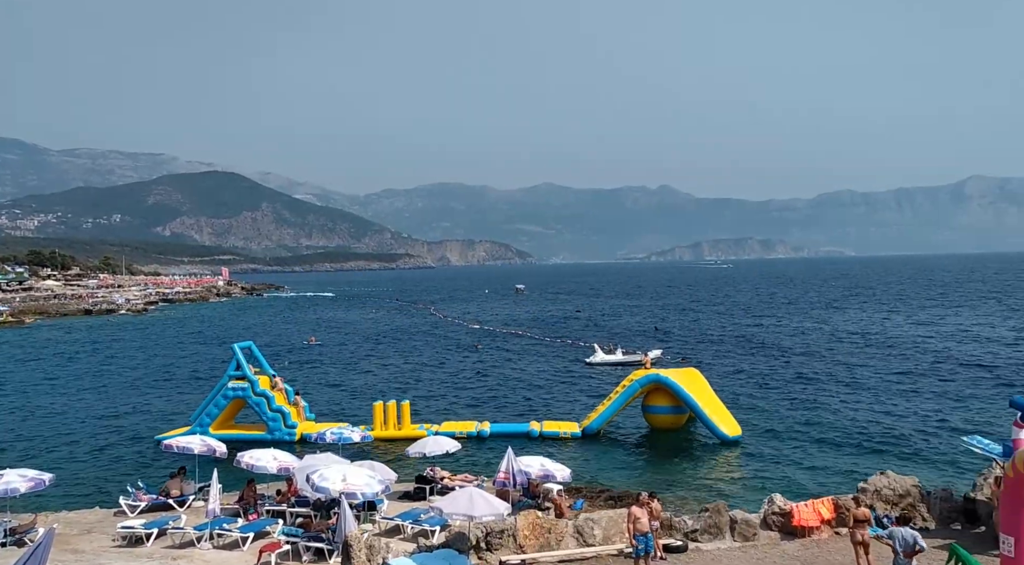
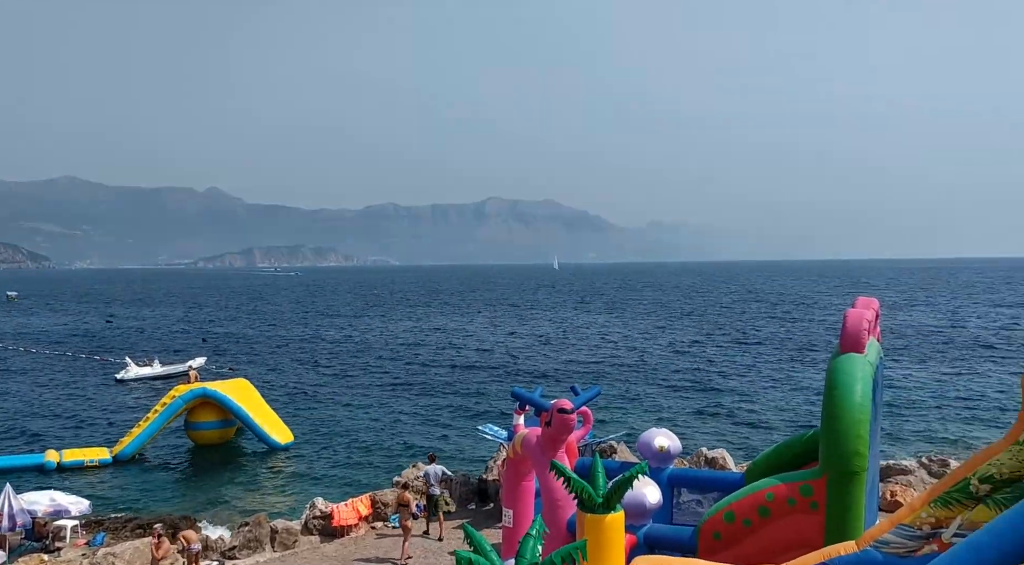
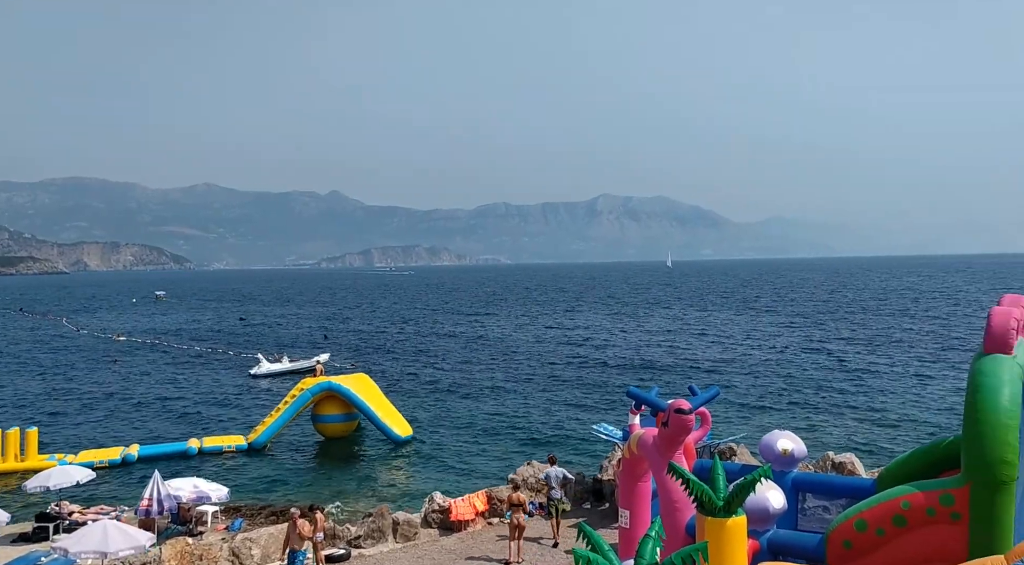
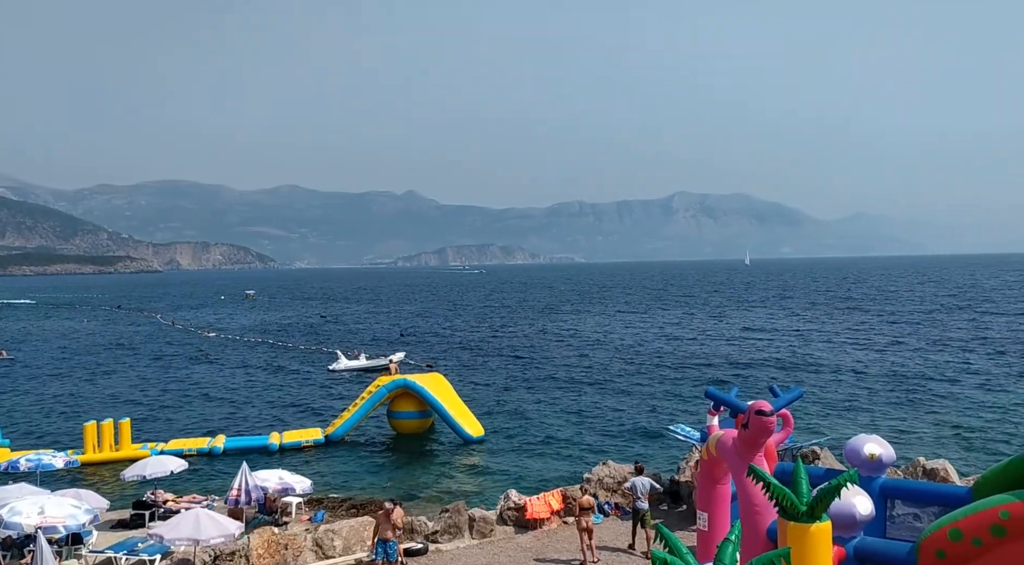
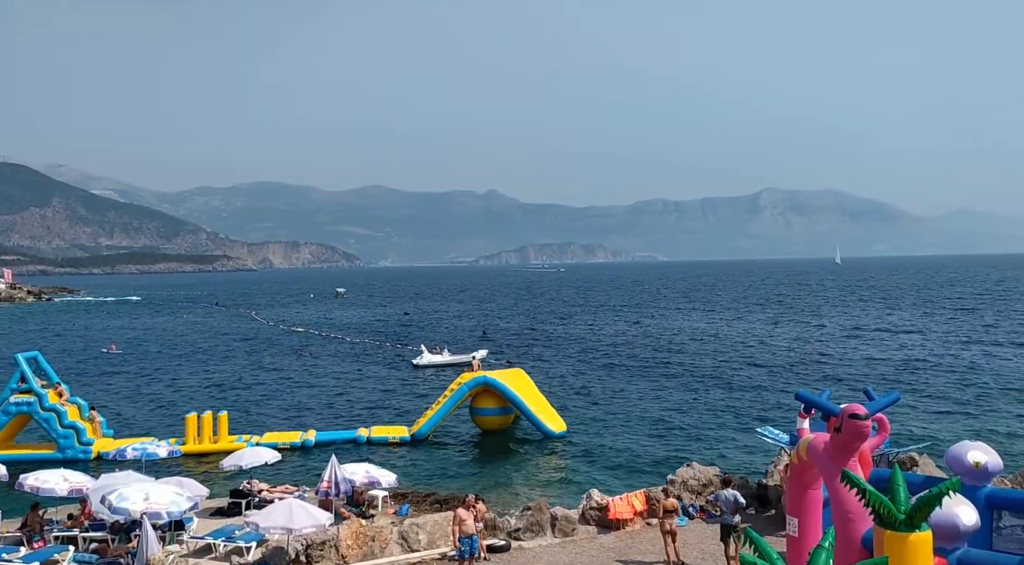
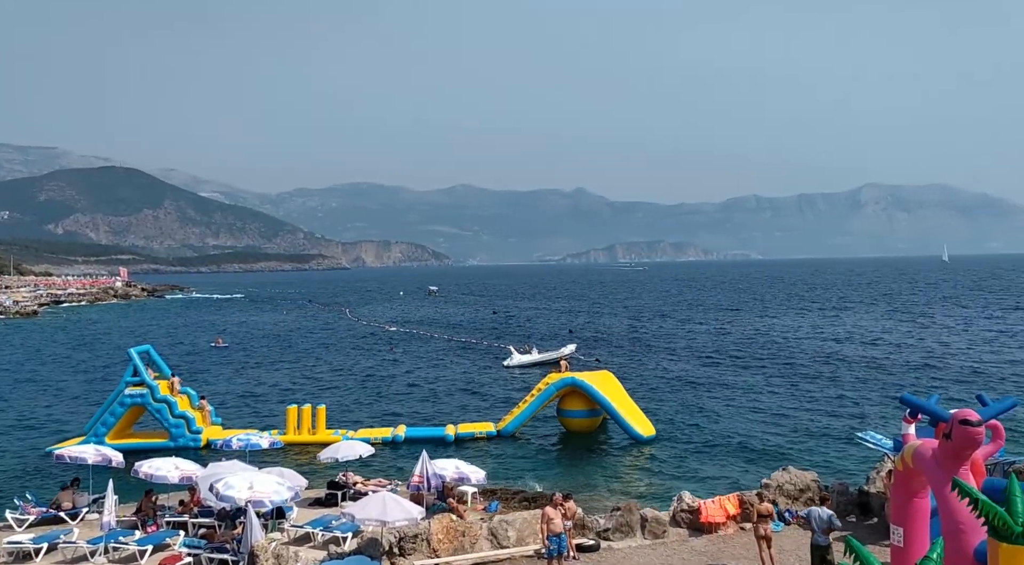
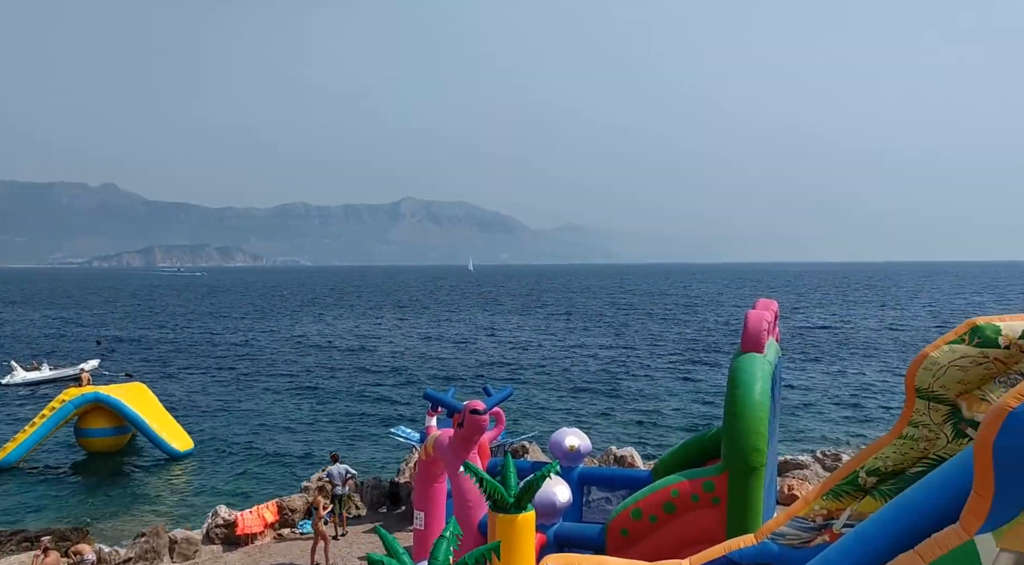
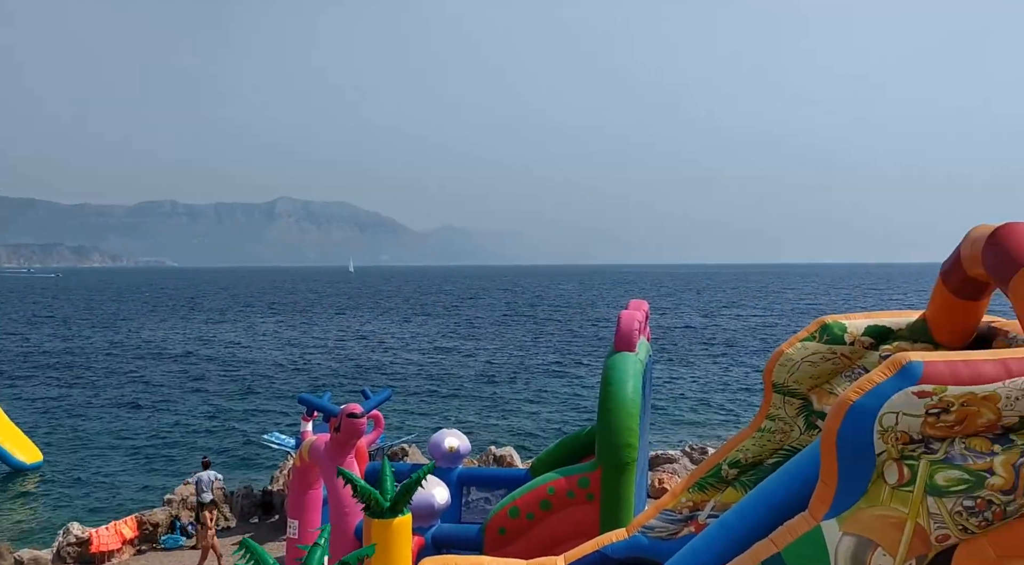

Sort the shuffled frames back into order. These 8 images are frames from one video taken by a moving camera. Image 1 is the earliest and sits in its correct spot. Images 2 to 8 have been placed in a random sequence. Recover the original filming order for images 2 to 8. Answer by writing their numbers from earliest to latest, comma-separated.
6, 5, 4, 3, 2, 7, 8
